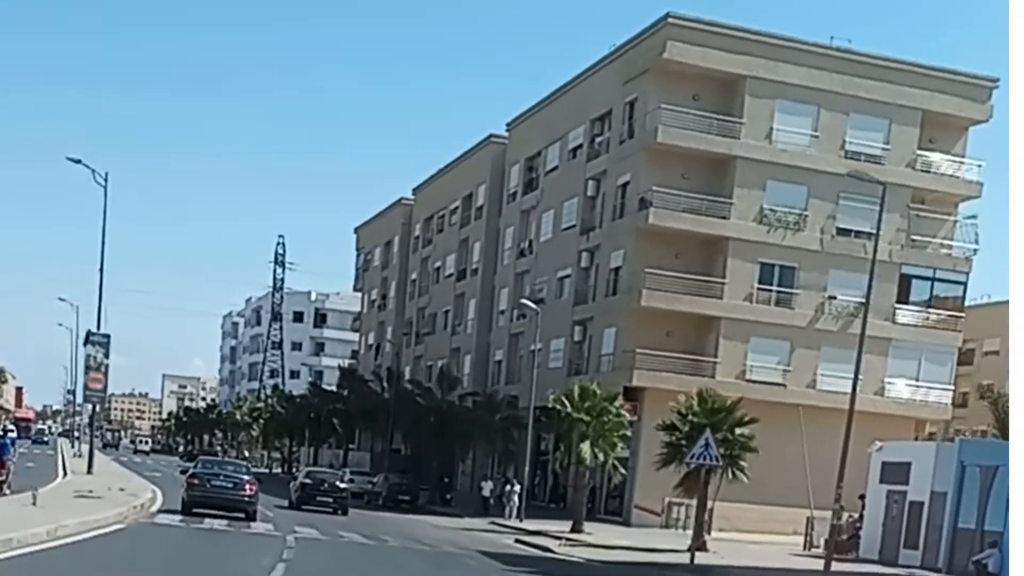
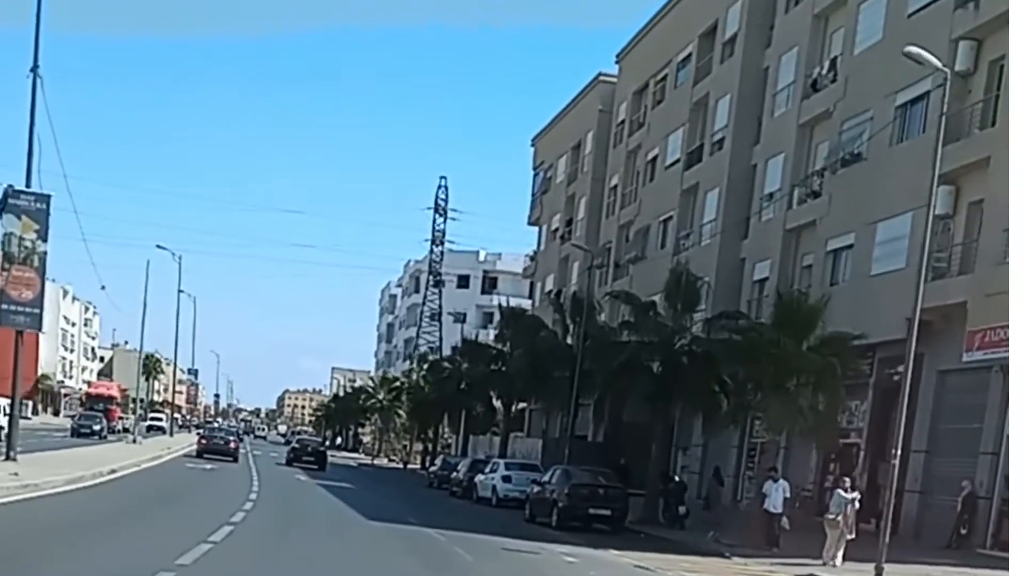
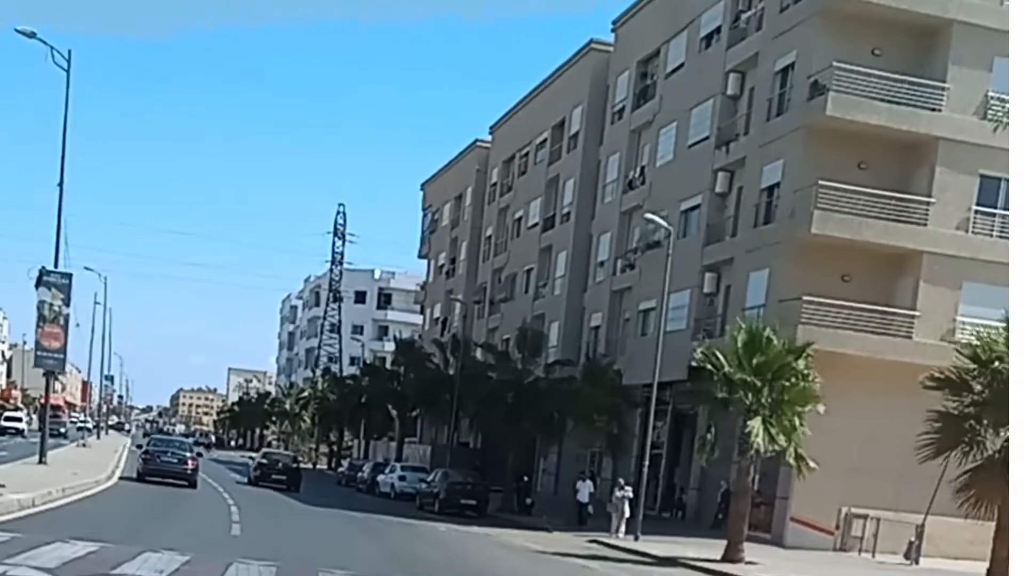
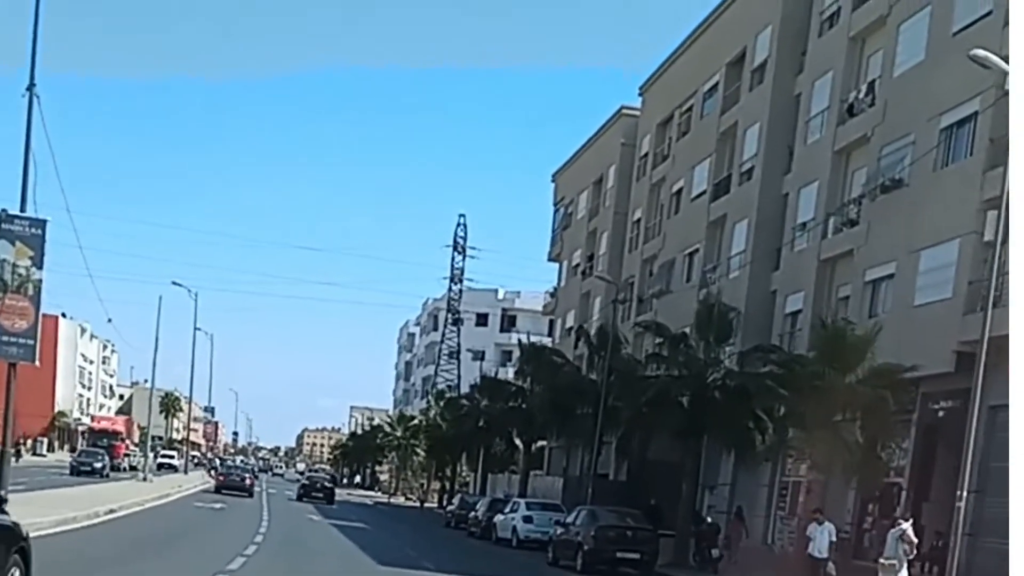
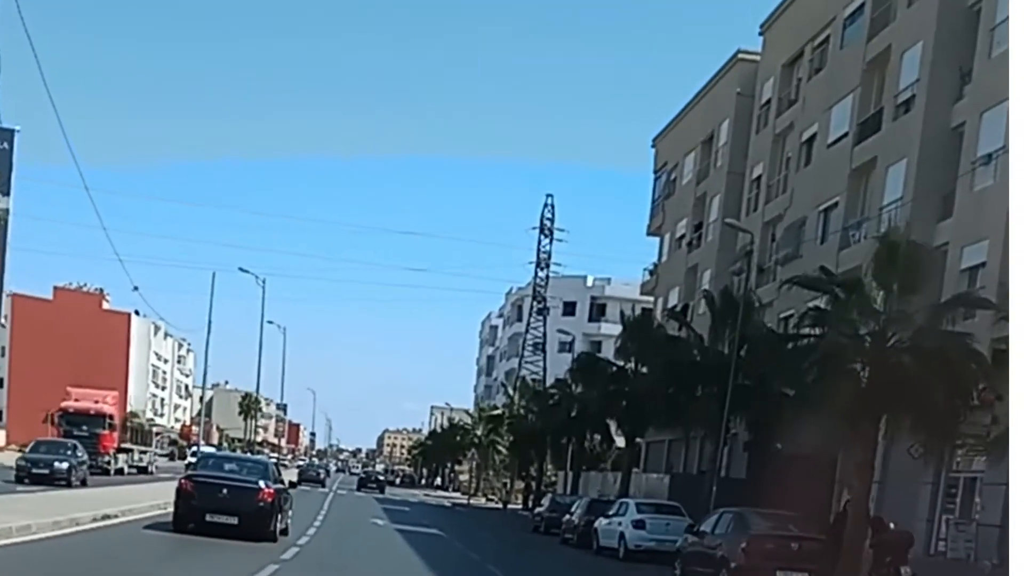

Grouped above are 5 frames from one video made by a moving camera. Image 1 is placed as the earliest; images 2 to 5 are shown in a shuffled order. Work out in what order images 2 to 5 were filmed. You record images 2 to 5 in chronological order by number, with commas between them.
3, 2, 4, 5
